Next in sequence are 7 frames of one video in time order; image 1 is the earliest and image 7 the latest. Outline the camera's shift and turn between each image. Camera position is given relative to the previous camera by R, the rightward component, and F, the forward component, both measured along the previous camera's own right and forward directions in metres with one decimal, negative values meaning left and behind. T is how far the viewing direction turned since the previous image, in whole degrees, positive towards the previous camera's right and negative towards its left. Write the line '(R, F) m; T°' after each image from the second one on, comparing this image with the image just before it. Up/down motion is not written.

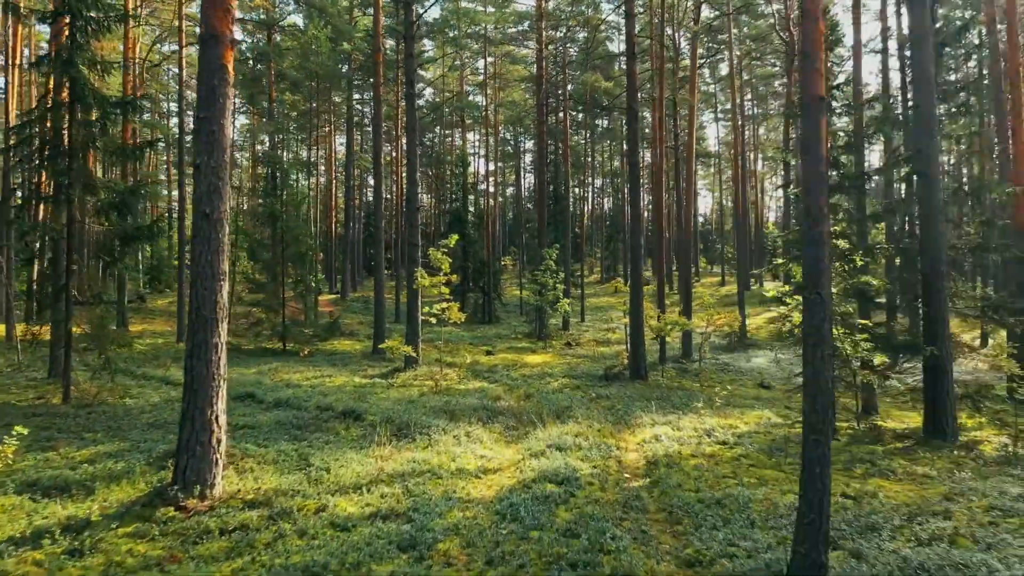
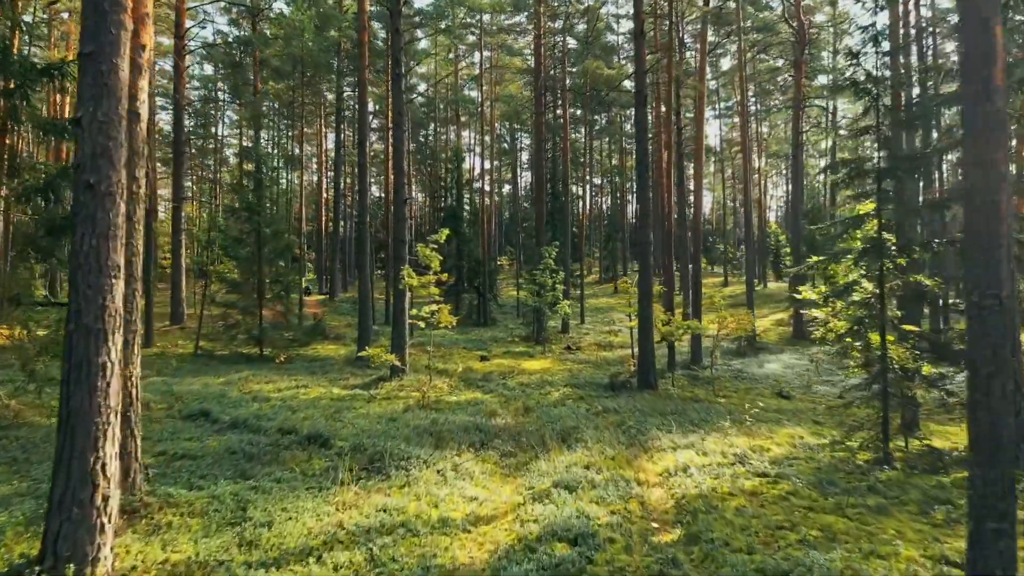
(0.0, +1.3) m; 0°
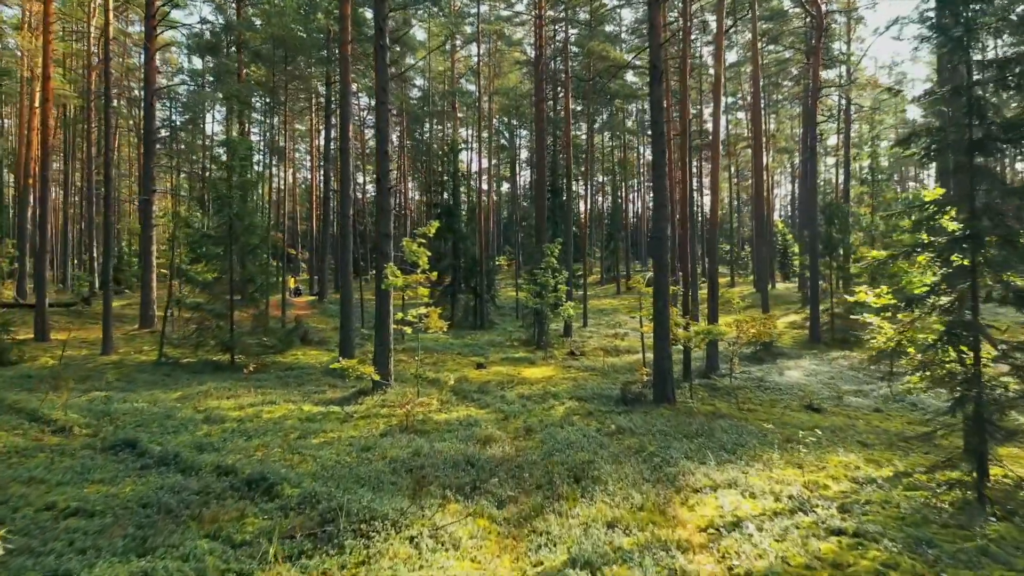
(0.0, +1.5) m; 0°
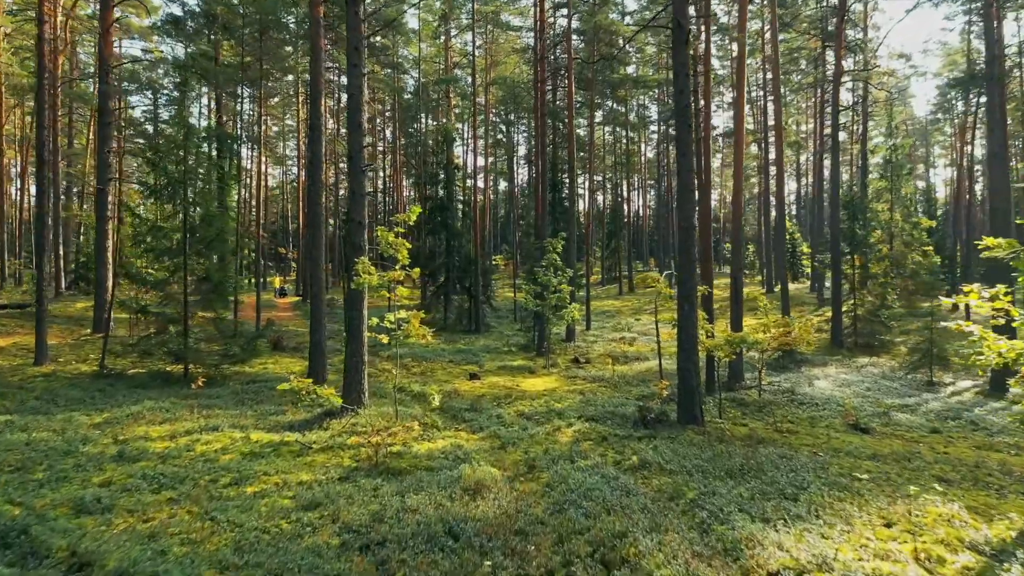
(0.0, +1.9) m; 0°
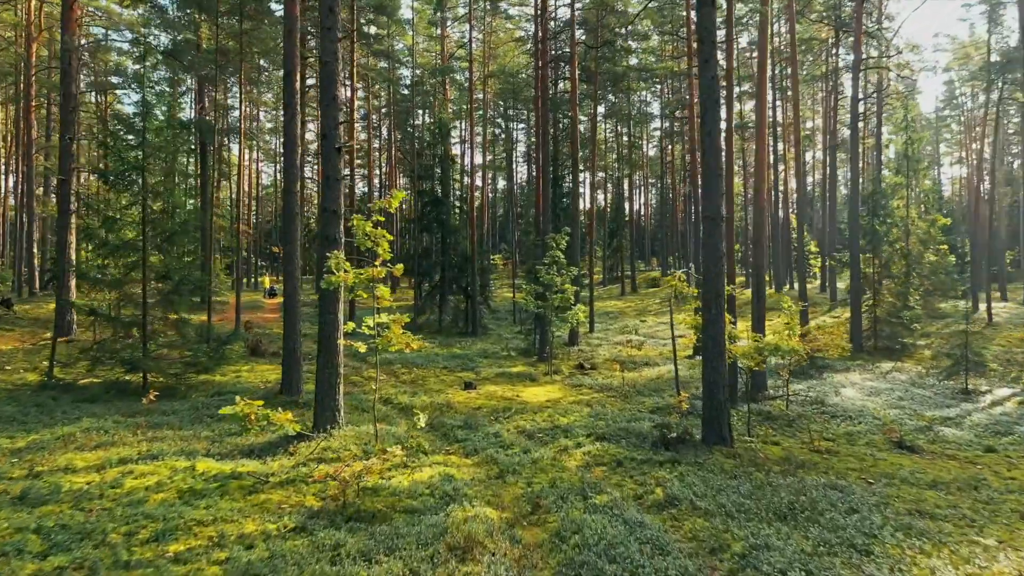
(0.0, +1.3) m; 0°
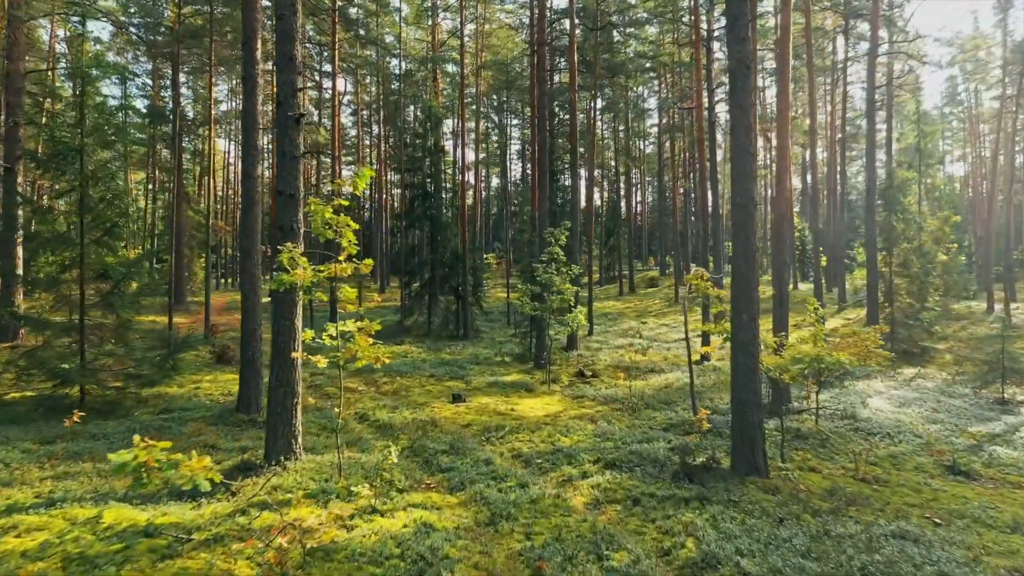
(0.0, +1.4) m; 0°
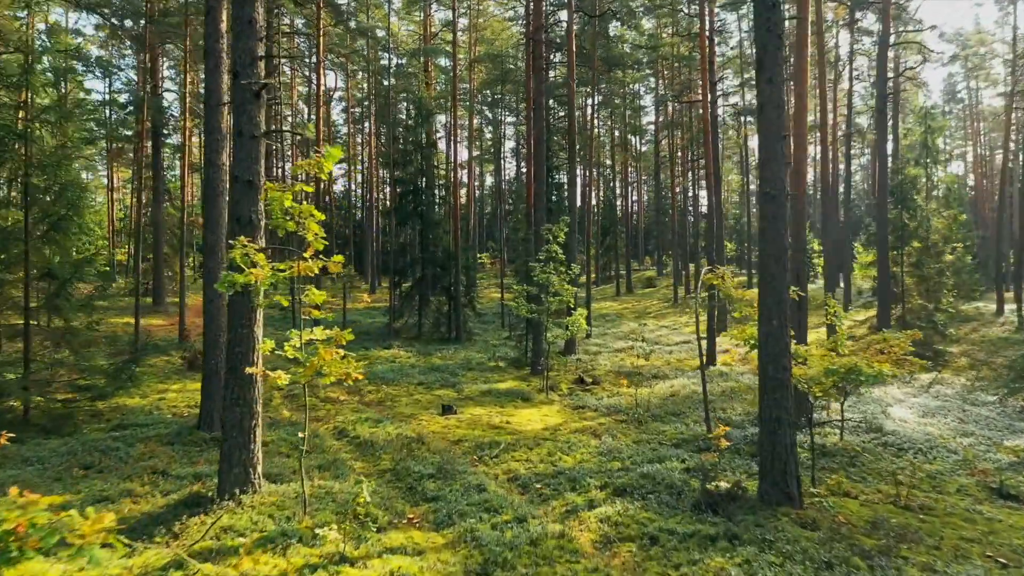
(0.0, +1.0) m; 0°
